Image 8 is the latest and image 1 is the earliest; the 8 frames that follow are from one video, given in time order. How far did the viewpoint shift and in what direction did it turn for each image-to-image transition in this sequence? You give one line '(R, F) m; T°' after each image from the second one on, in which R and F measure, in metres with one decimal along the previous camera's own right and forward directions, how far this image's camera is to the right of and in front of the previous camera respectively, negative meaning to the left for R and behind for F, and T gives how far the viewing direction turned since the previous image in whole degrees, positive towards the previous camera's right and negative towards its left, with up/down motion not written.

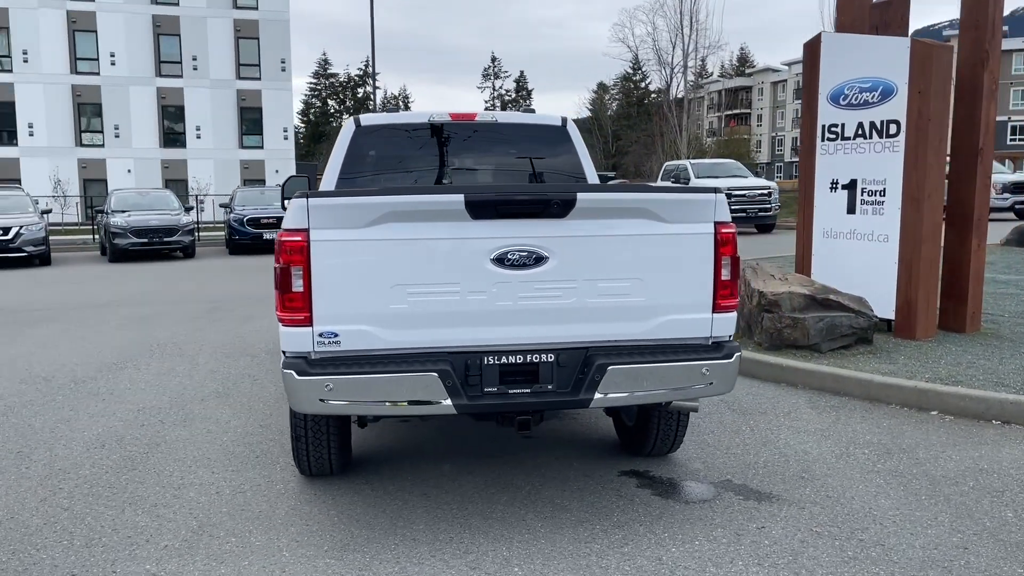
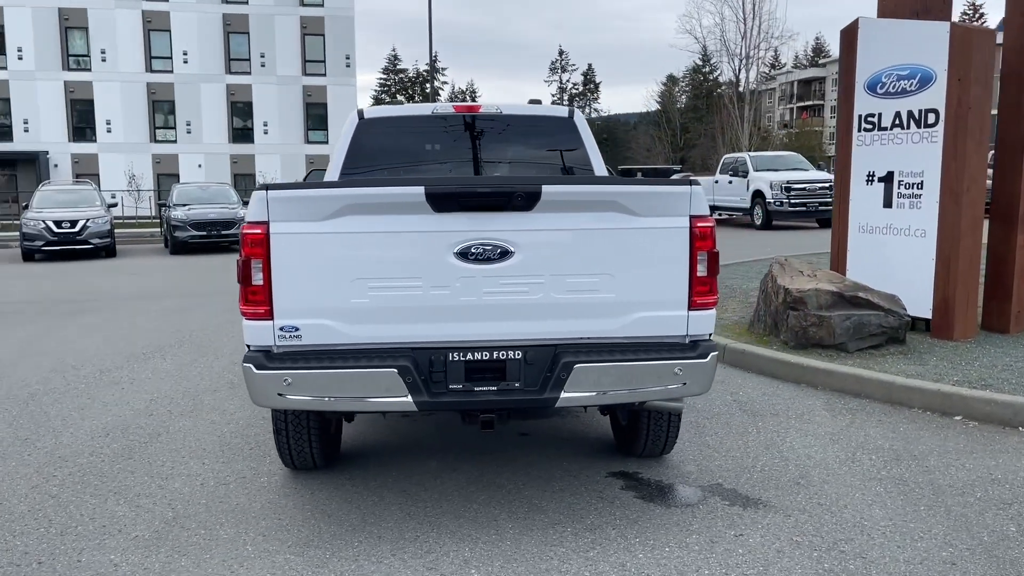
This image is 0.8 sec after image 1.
(+0.4, +0.1) m; -4°
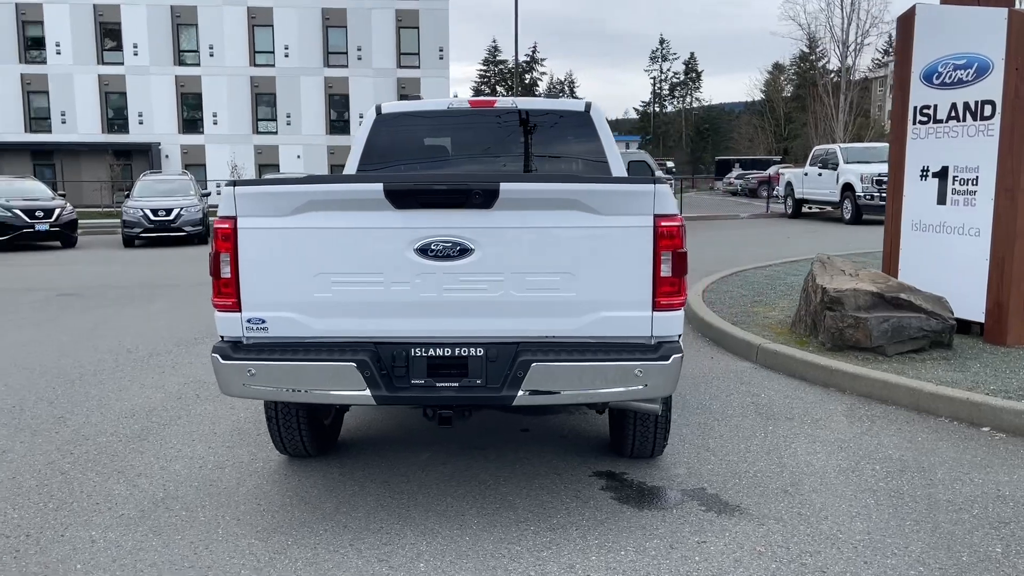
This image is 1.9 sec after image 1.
(+0.6, 0.0) m; -6°
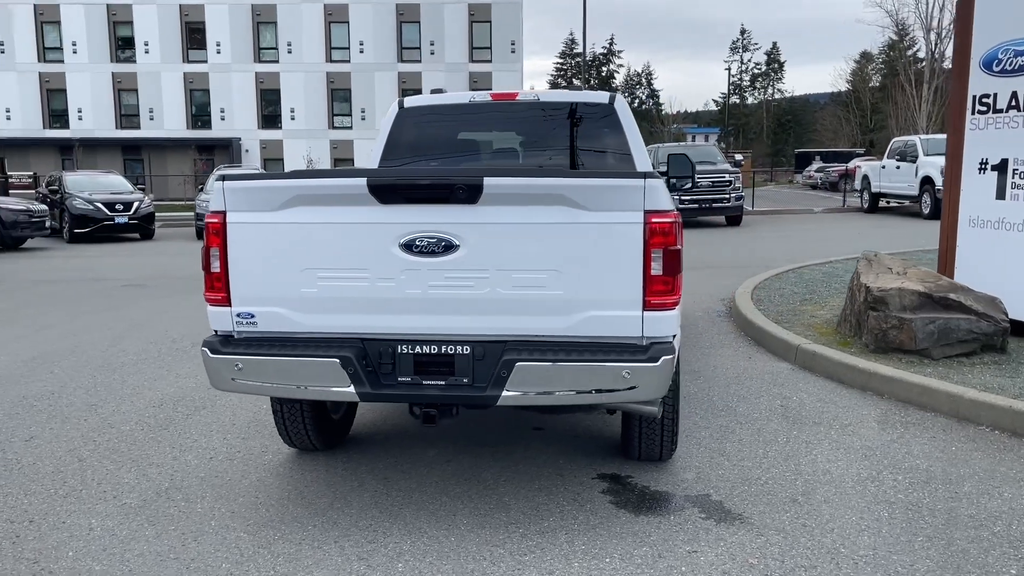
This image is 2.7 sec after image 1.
(+0.4, +0.1) m; -5°
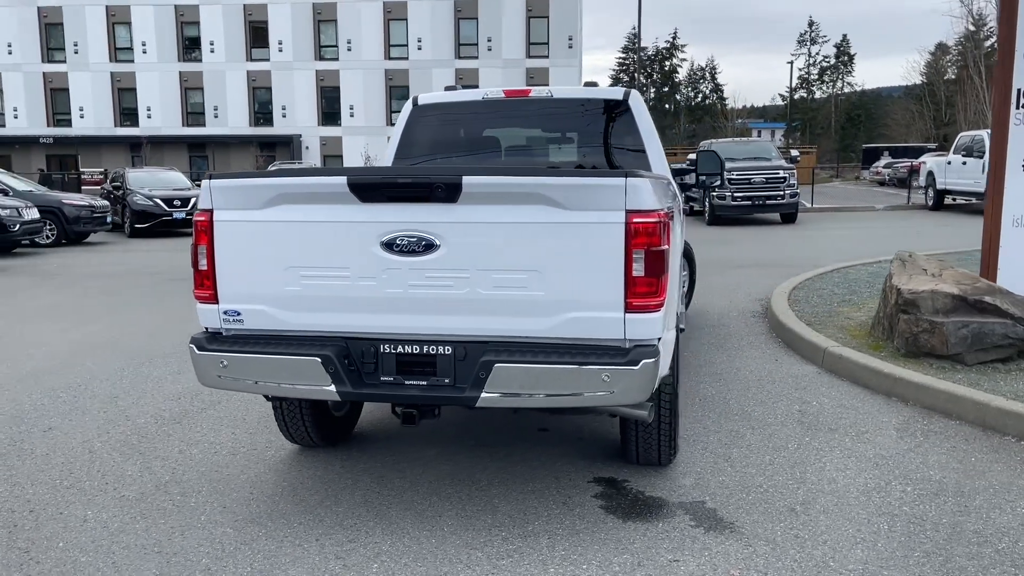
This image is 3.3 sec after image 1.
(+0.3, +0.1) m; -4°
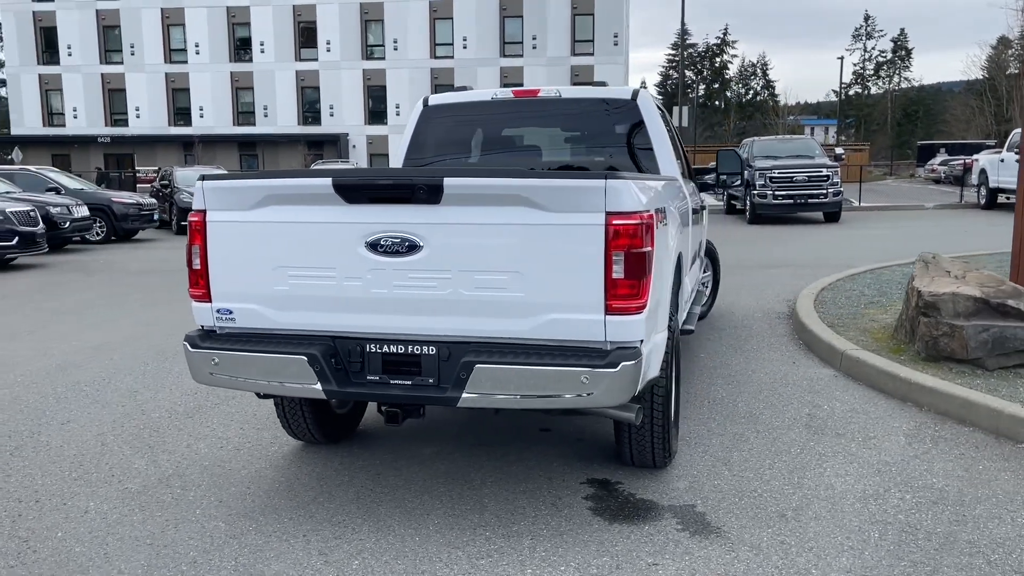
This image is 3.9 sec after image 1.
(+0.3, 0.0) m; -3°
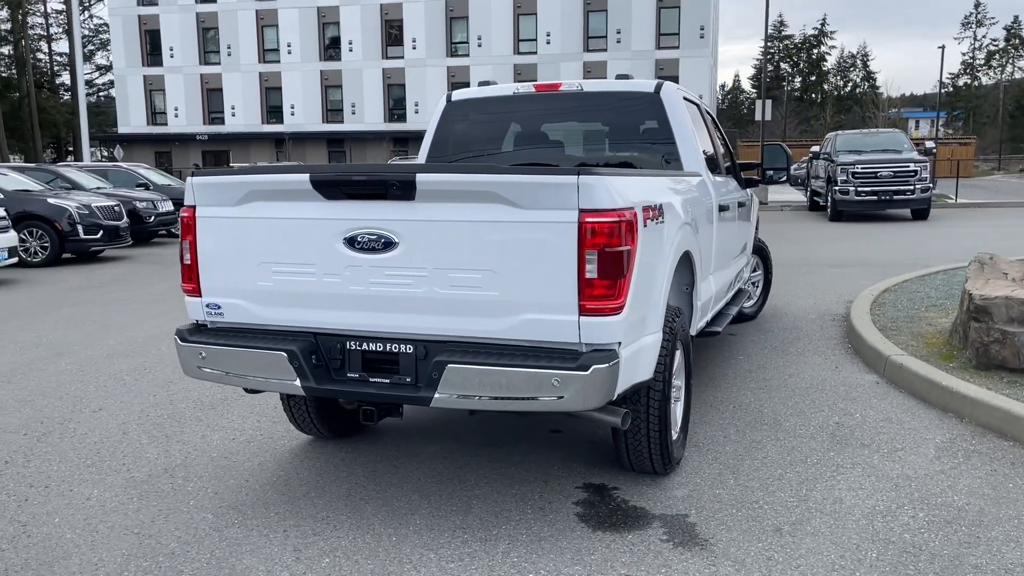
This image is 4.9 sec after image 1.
(+0.5, +0.1) m; -6°
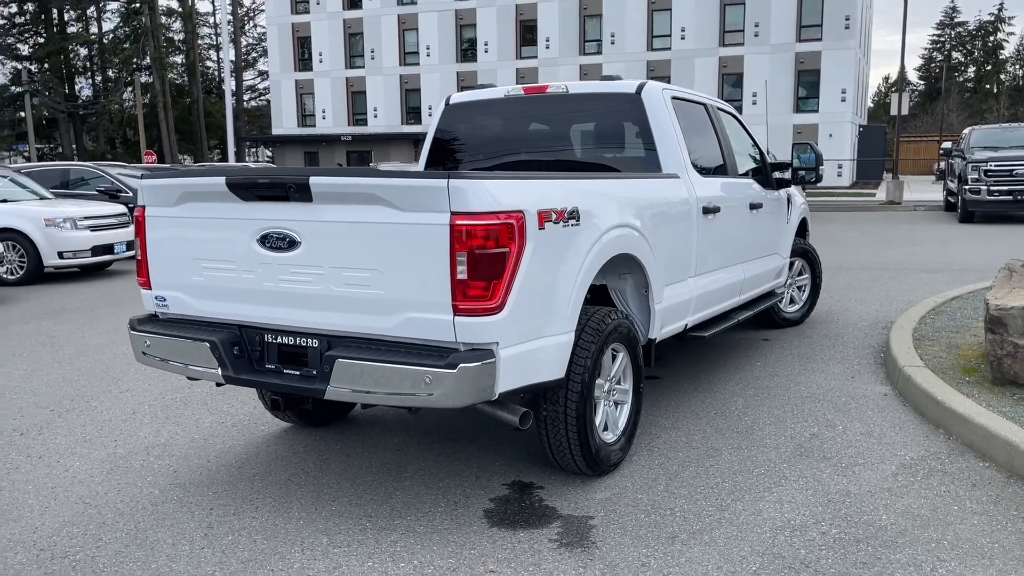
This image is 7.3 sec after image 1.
(+1.1, 0.0) m; -9°
